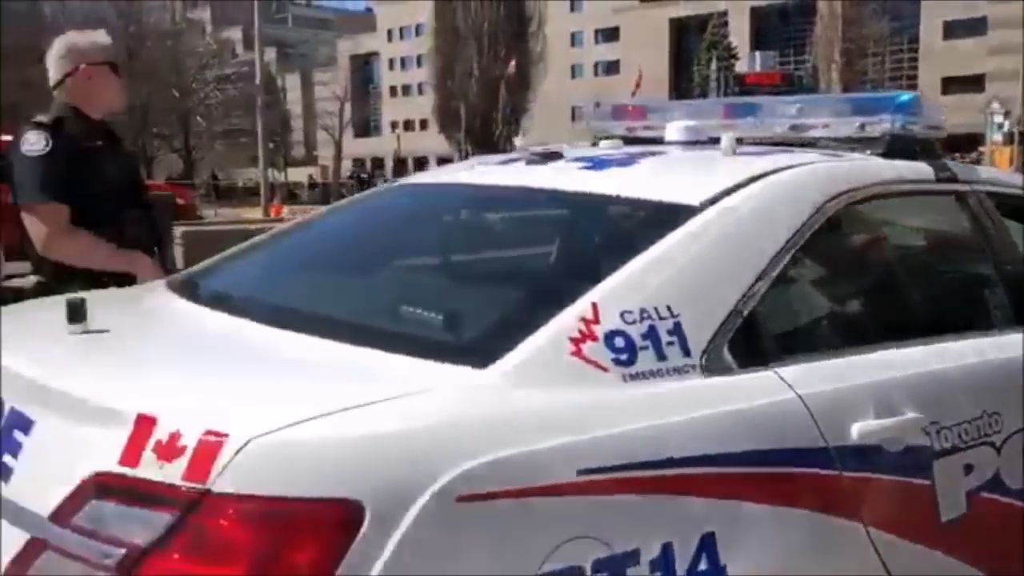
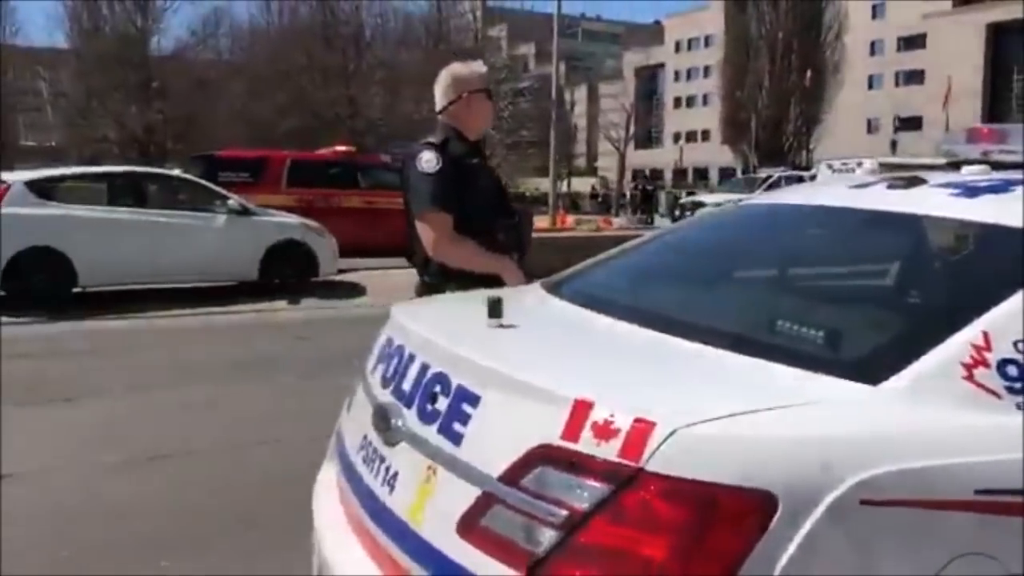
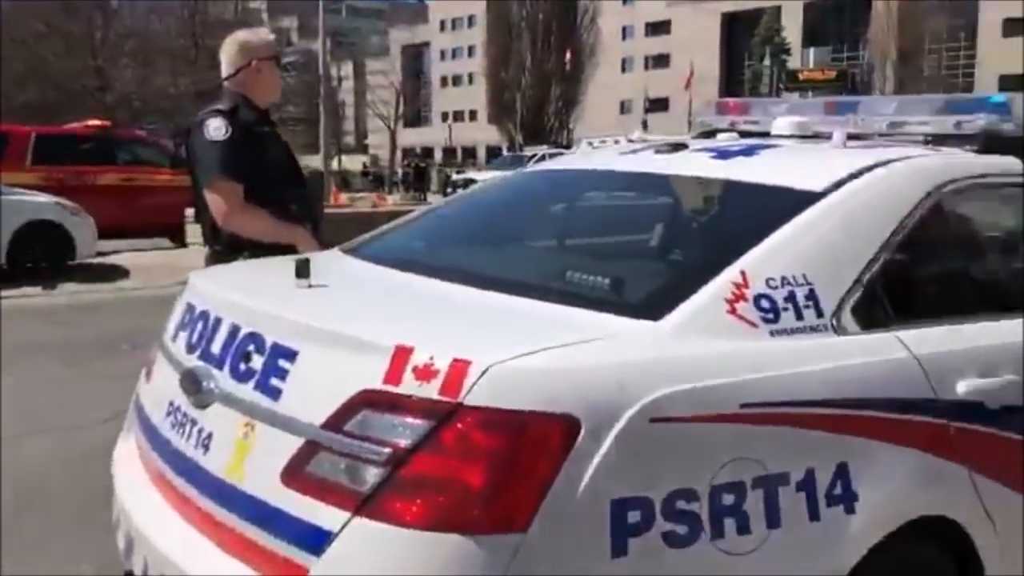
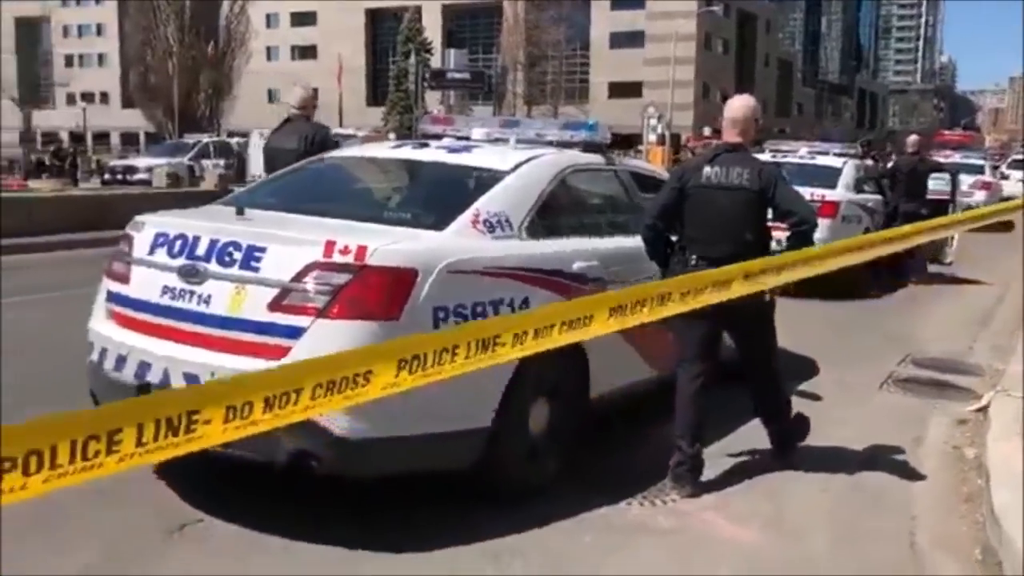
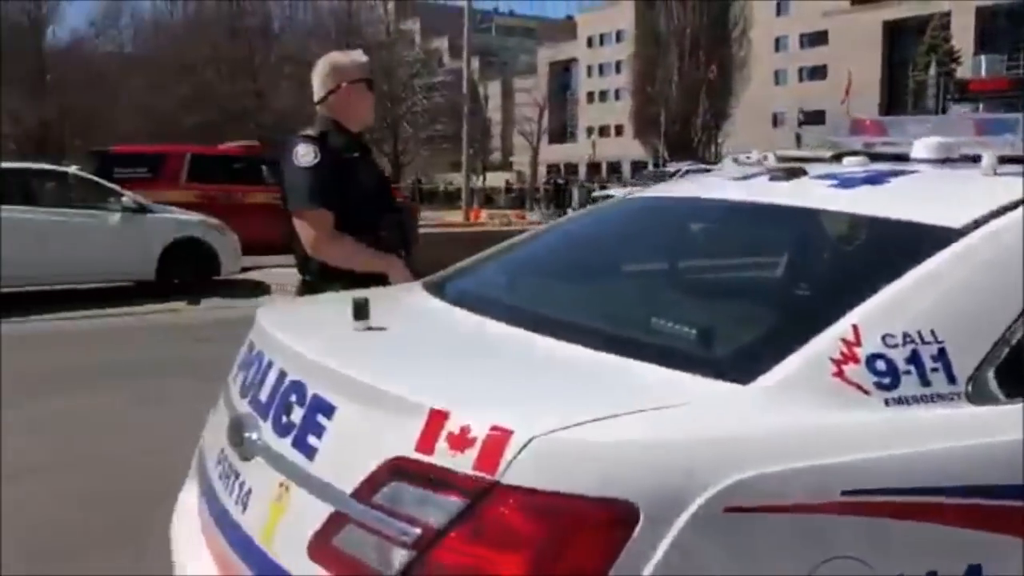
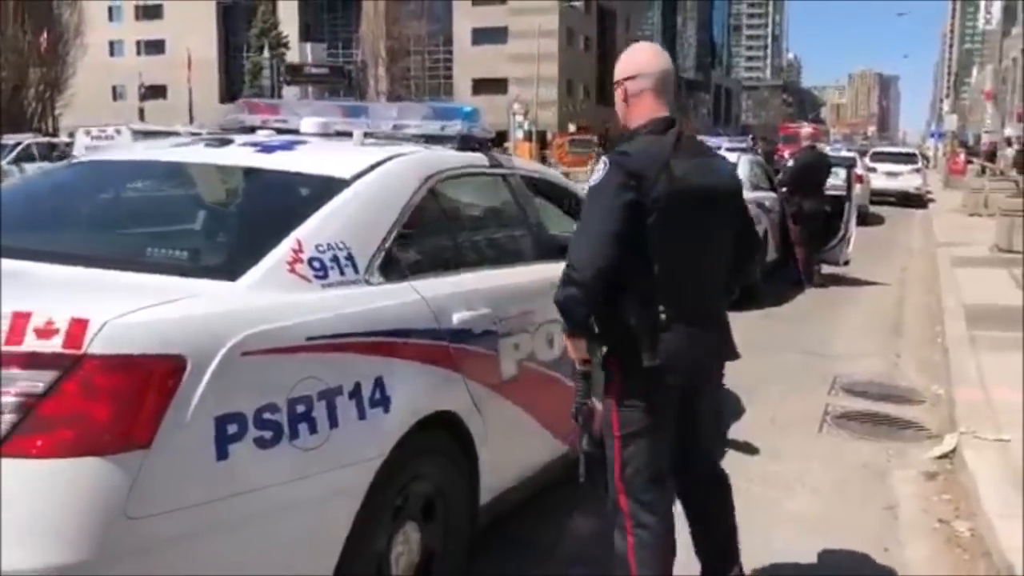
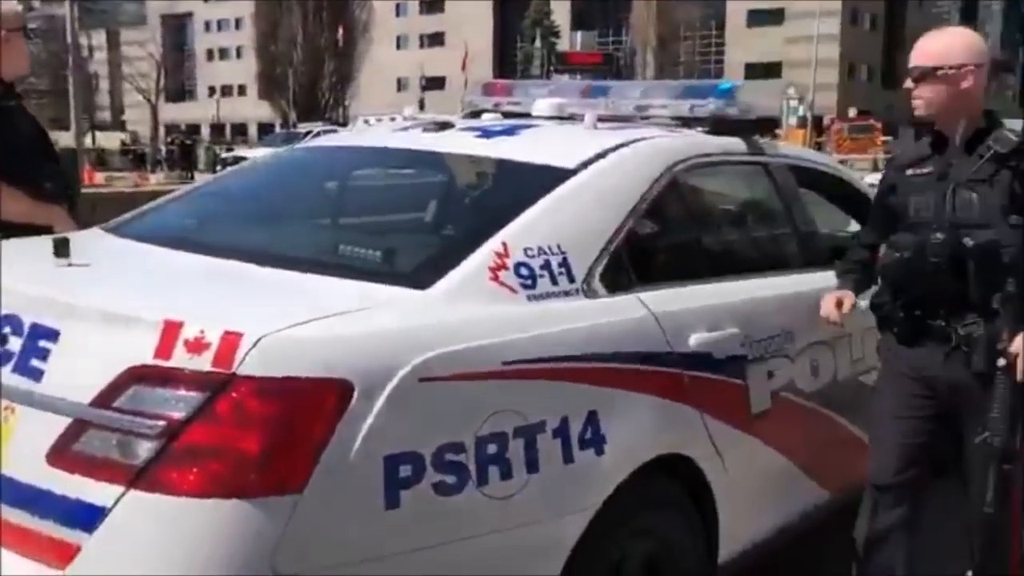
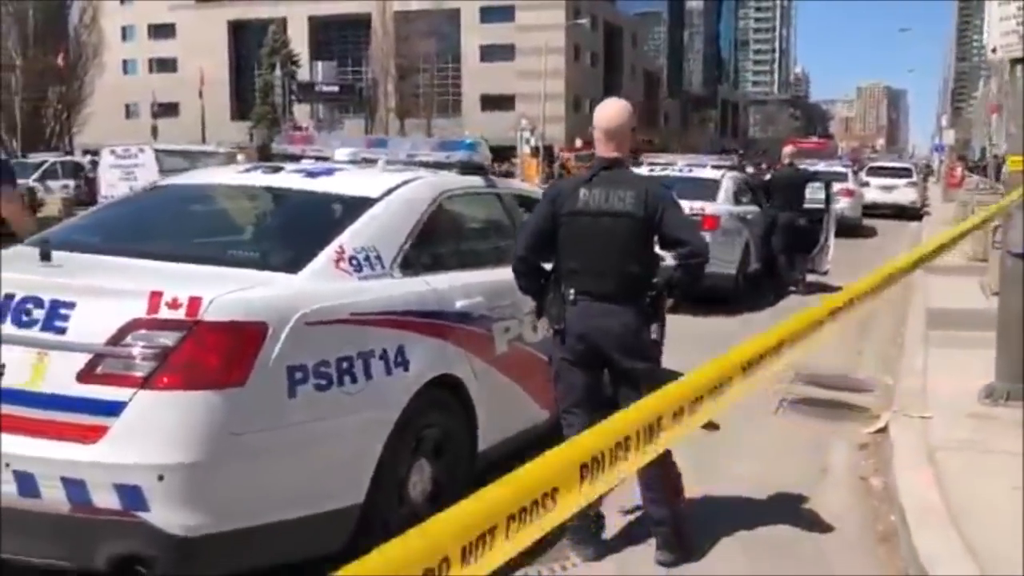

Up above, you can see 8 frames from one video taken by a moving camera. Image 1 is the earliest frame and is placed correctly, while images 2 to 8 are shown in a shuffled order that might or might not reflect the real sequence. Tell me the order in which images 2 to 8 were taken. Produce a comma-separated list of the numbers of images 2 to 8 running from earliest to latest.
5, 2, 3, 7, 6, 8, 4
